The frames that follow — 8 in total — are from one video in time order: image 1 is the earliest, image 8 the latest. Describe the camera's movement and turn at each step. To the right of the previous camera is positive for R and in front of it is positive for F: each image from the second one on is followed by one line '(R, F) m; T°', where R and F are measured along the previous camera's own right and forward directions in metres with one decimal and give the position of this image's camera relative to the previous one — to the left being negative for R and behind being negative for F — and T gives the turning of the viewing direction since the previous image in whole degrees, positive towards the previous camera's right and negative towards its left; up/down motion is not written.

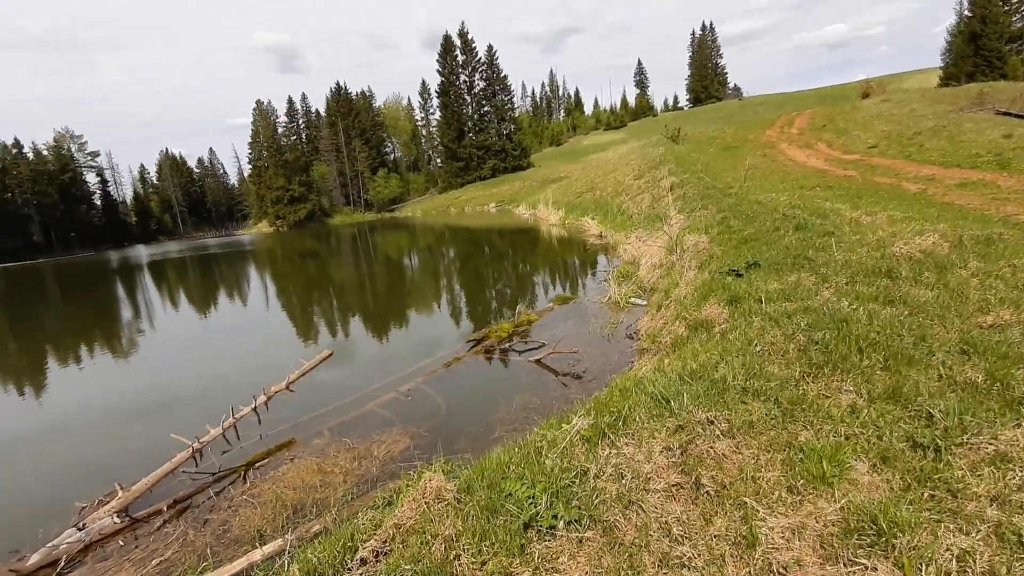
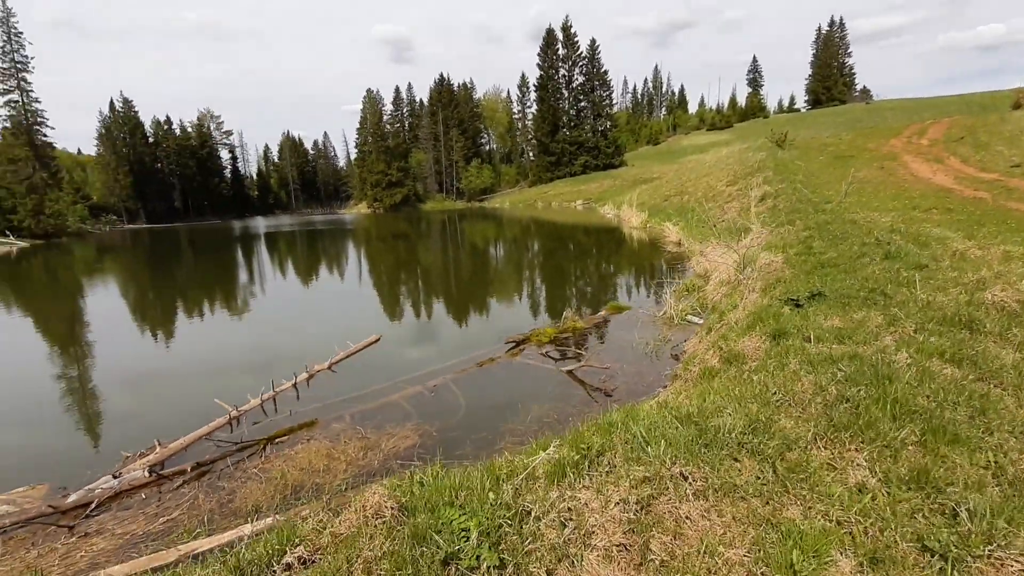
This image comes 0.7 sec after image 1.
(+0.7, +0.2) m; -9°
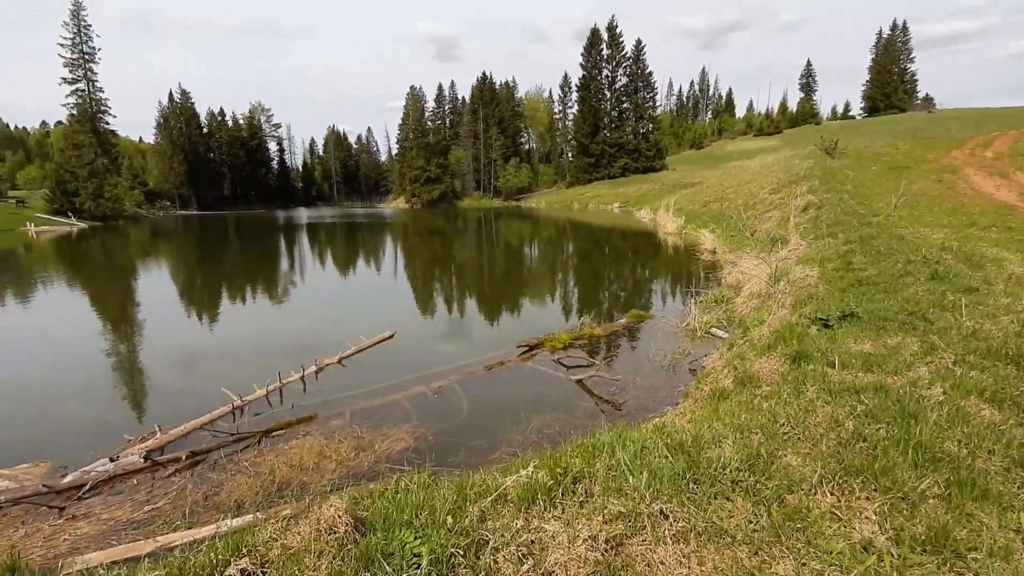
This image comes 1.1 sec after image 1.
(+0.3, +0.2) m; -4°
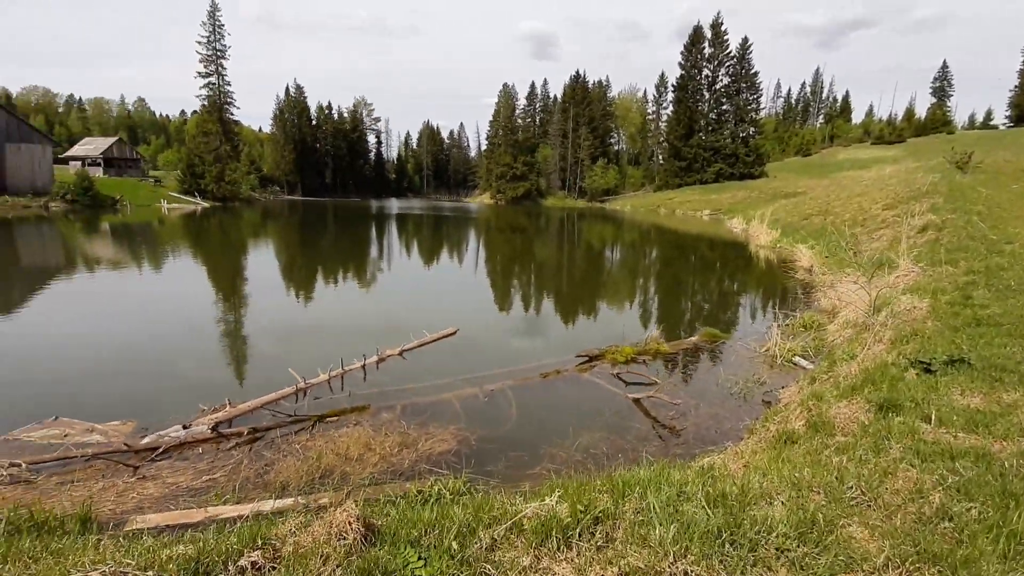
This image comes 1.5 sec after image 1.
(+0.2, +0.2) m; -9°
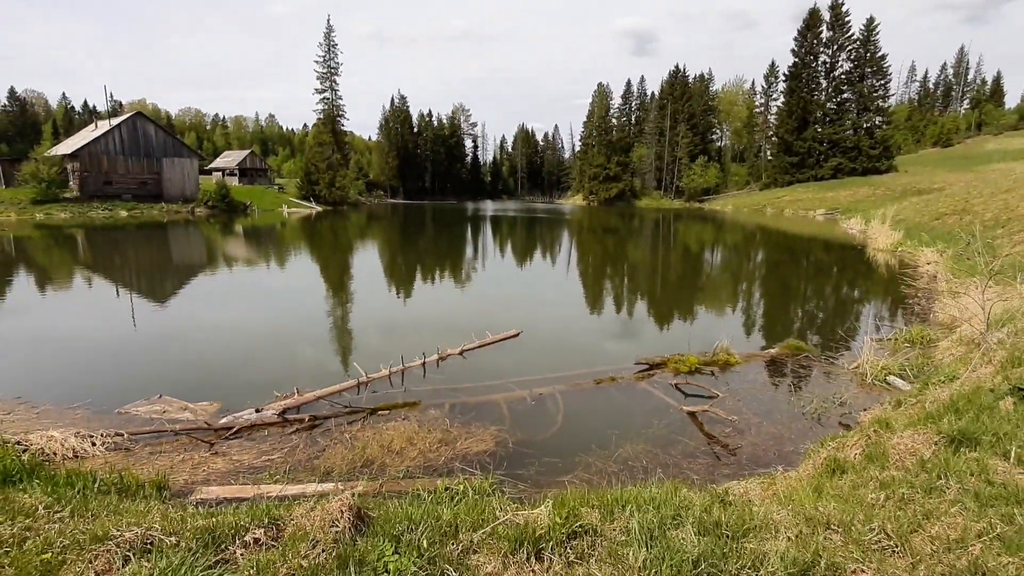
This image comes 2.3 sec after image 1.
(+0.6, 0.0) m; -11°
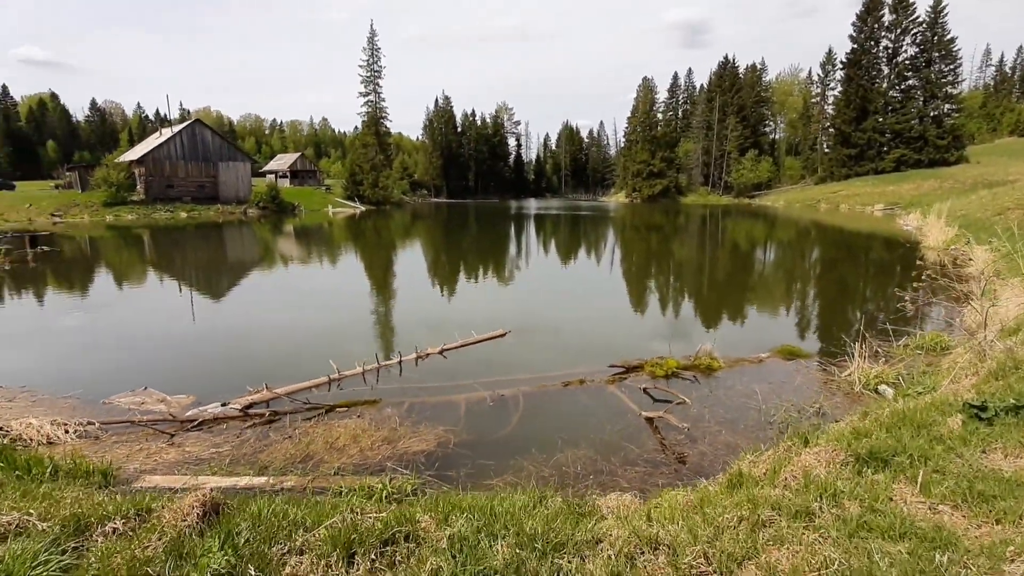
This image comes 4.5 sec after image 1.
(+1.2, +0.1) m; -5°
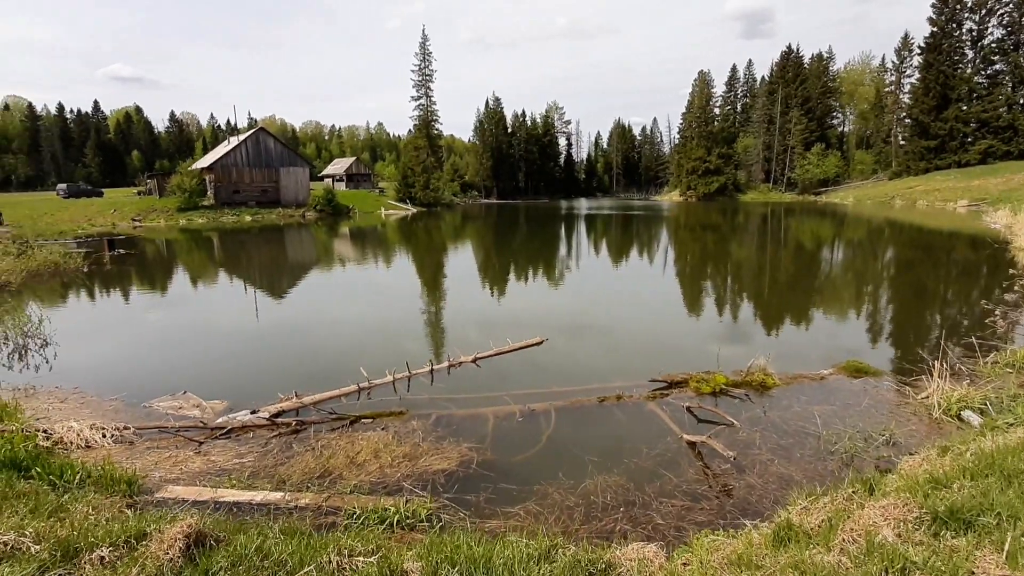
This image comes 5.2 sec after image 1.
(+0.3, +0.4) m; -6°
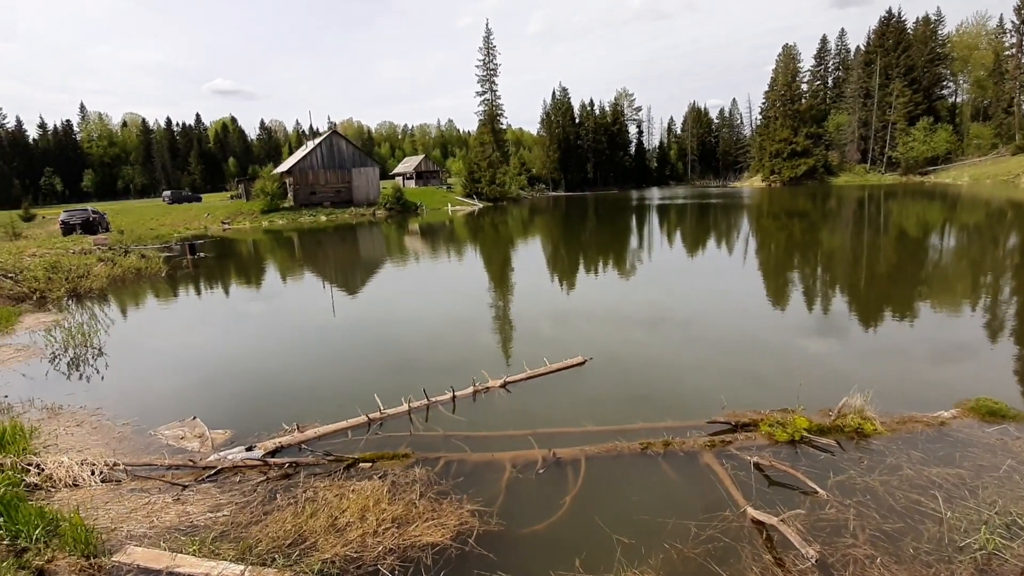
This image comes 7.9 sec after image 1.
(+0.6, +1.2) m; -8°
